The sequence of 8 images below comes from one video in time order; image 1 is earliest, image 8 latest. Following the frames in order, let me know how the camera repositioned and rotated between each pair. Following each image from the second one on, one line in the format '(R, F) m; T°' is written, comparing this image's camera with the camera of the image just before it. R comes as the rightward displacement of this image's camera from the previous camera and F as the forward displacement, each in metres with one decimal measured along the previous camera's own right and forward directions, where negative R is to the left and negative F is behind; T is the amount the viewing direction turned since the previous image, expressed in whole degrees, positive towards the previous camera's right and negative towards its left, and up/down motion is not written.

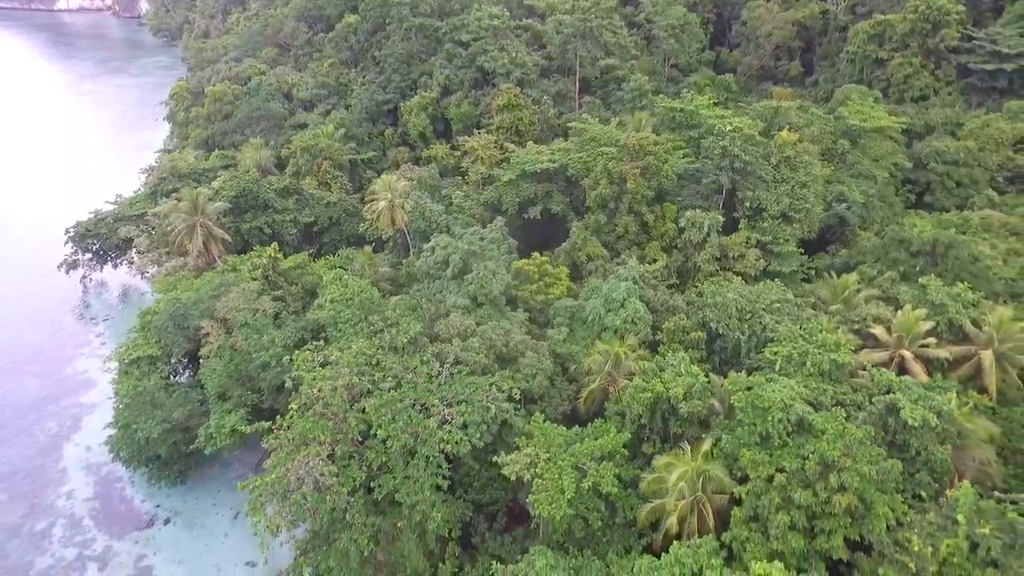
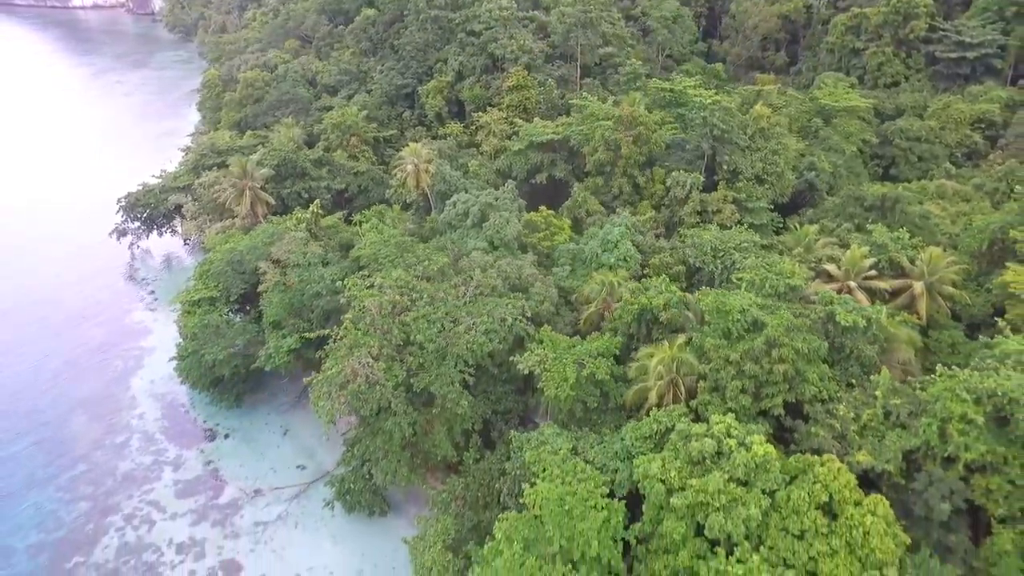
(-0.3, -3.7) m; 0°
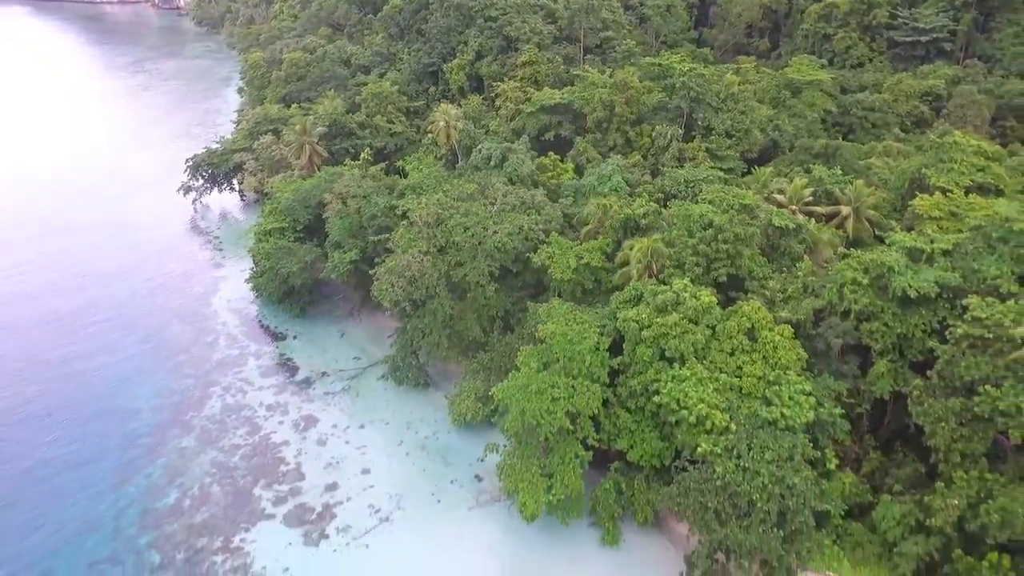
(-0.4, -6.1) m; 0°
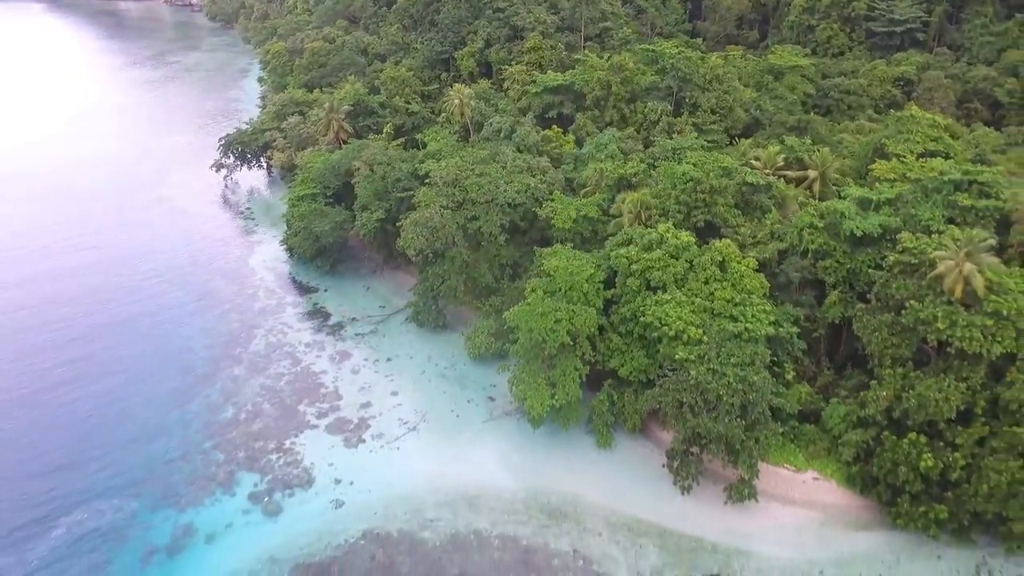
(-0.2, -3.9) m; 0°
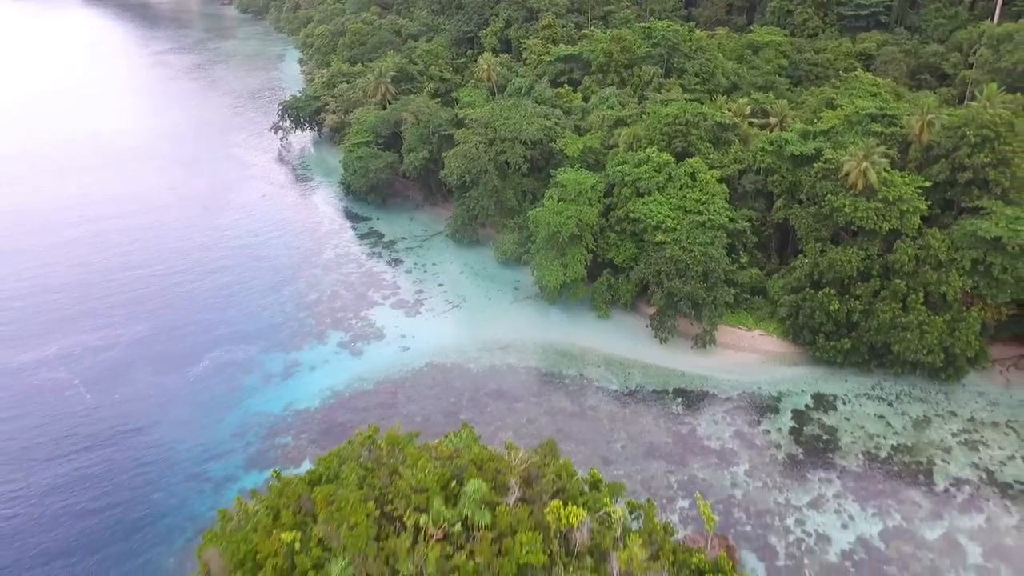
(-0.6, -7.9) m; 0°
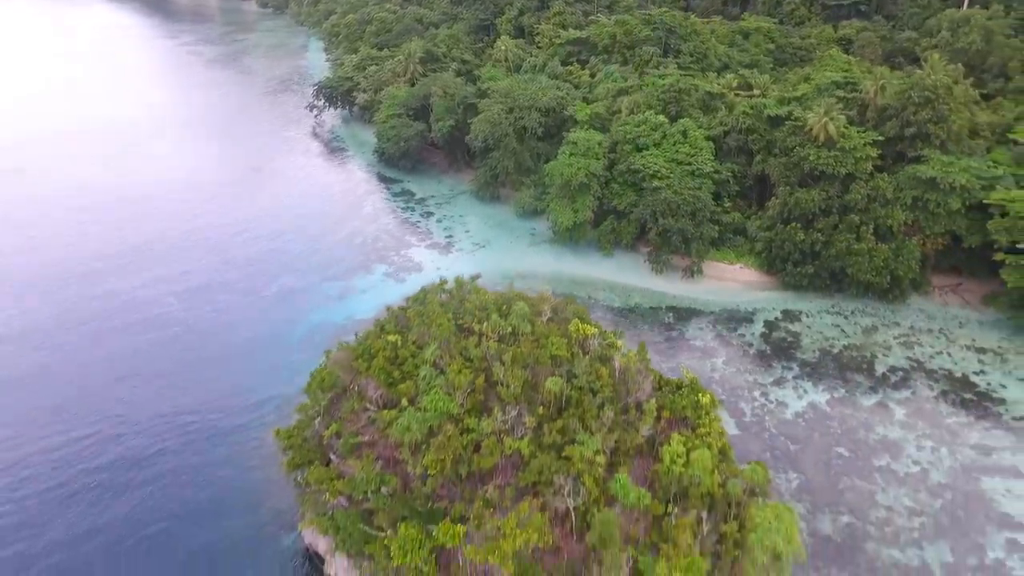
(-0.7, -5.8) m; 0°
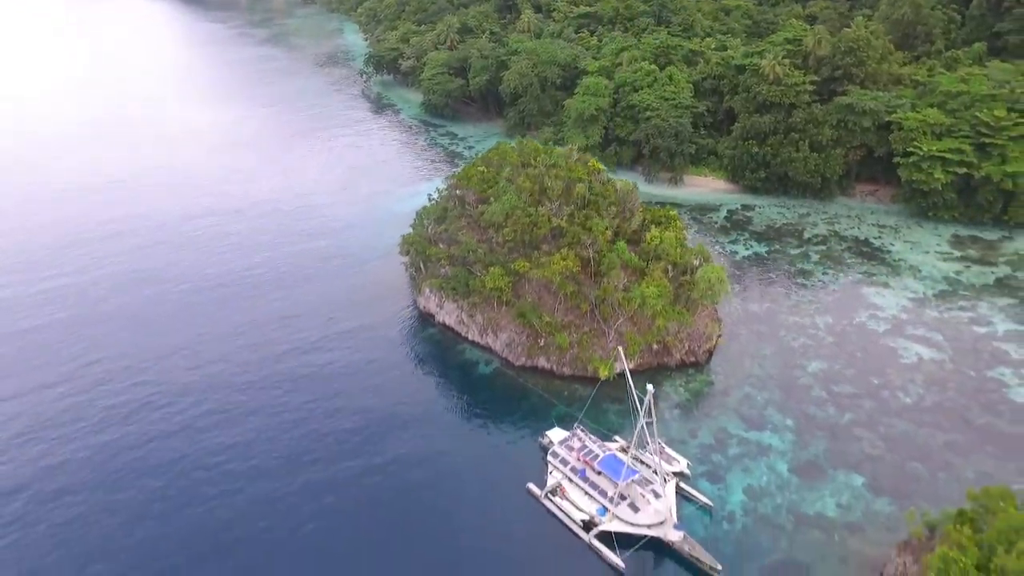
(-1.6, -11.6) m; 0°
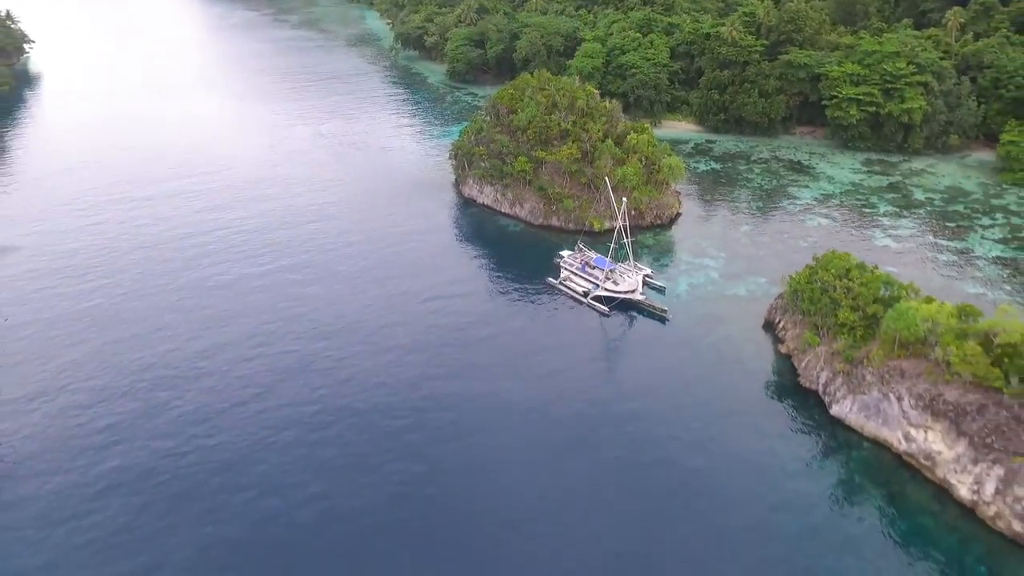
(-1.3, -12.3) m; 0°
